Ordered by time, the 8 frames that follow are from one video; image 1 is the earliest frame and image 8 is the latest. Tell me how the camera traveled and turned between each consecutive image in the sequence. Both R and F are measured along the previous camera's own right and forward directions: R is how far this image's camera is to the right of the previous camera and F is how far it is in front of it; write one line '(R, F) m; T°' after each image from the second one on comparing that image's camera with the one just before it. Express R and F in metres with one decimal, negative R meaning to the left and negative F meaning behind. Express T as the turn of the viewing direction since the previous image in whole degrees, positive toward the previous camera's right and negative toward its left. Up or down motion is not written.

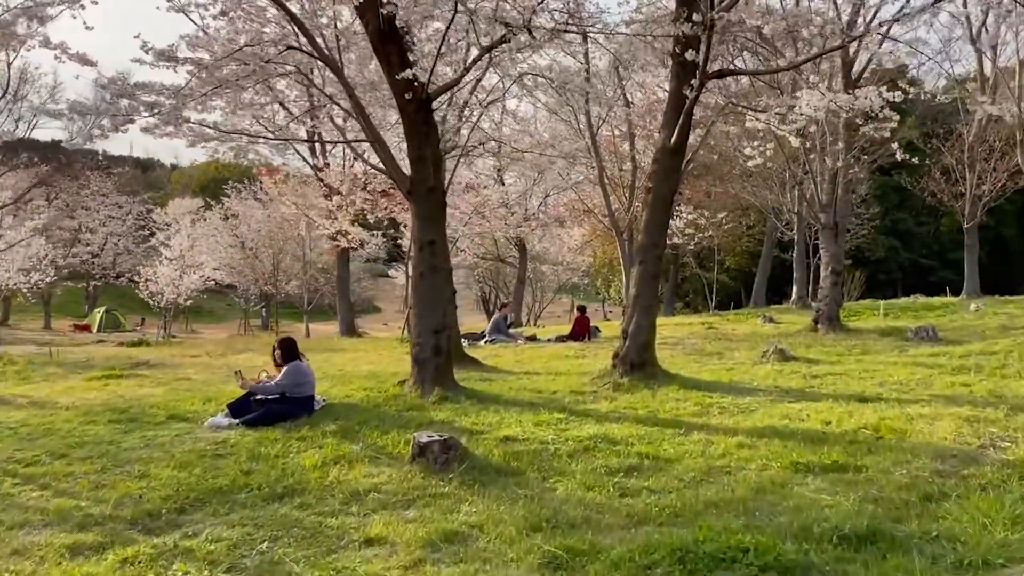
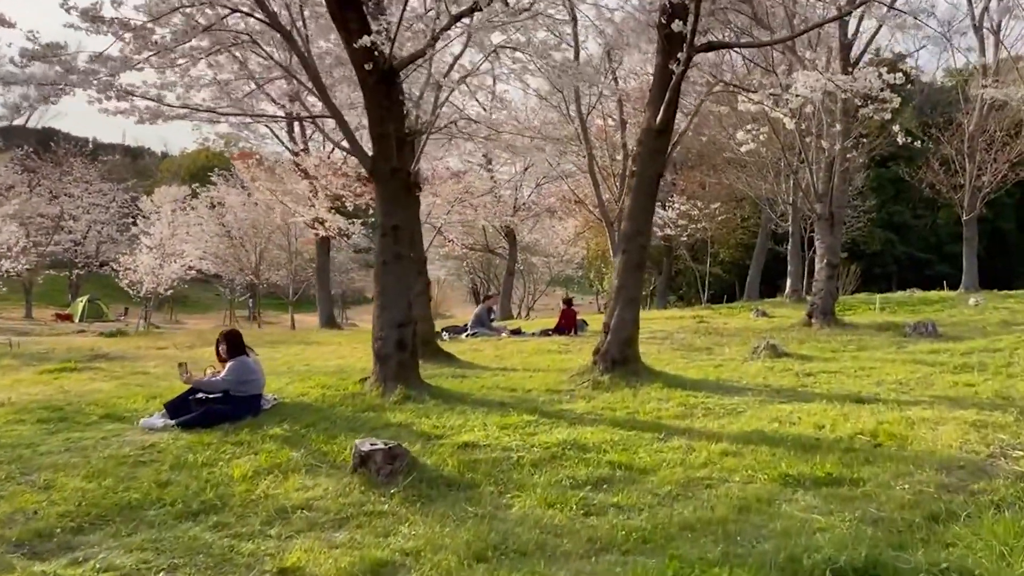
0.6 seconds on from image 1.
(+0.3, +0.7) m; 0°
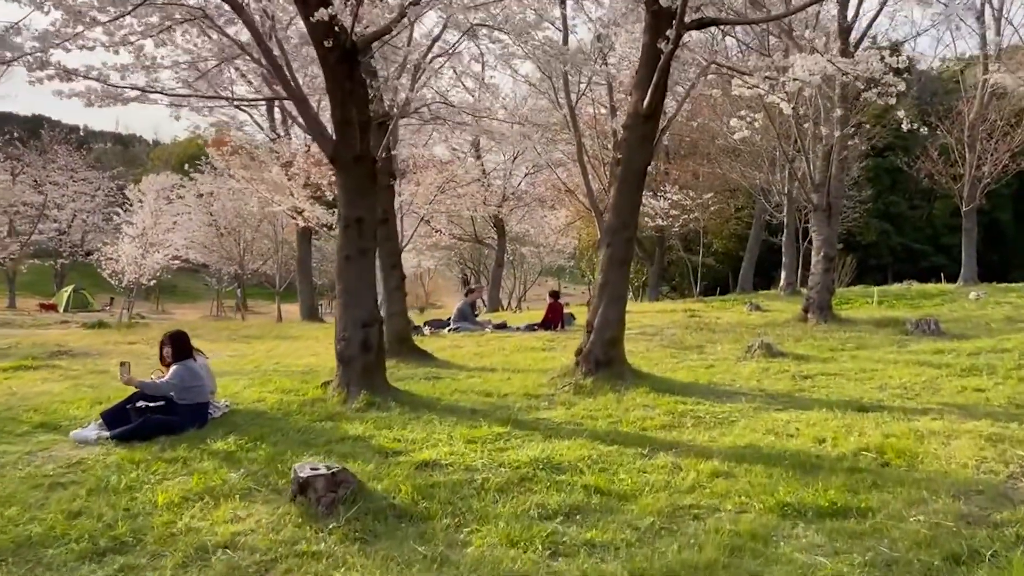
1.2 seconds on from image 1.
(+0.2, +0.7) m; 0°
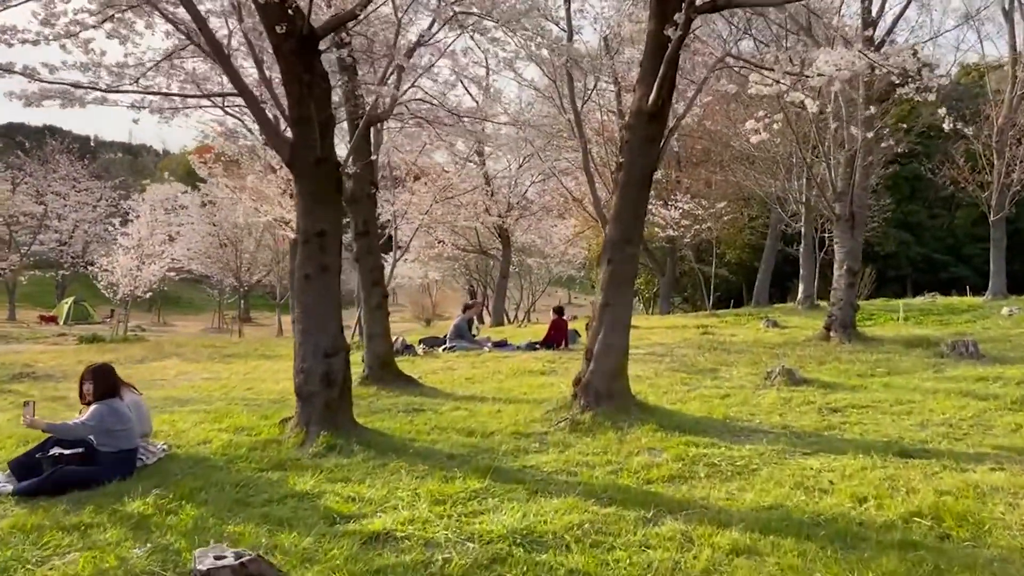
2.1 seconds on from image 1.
(+0.2, +1.0) m; -1°
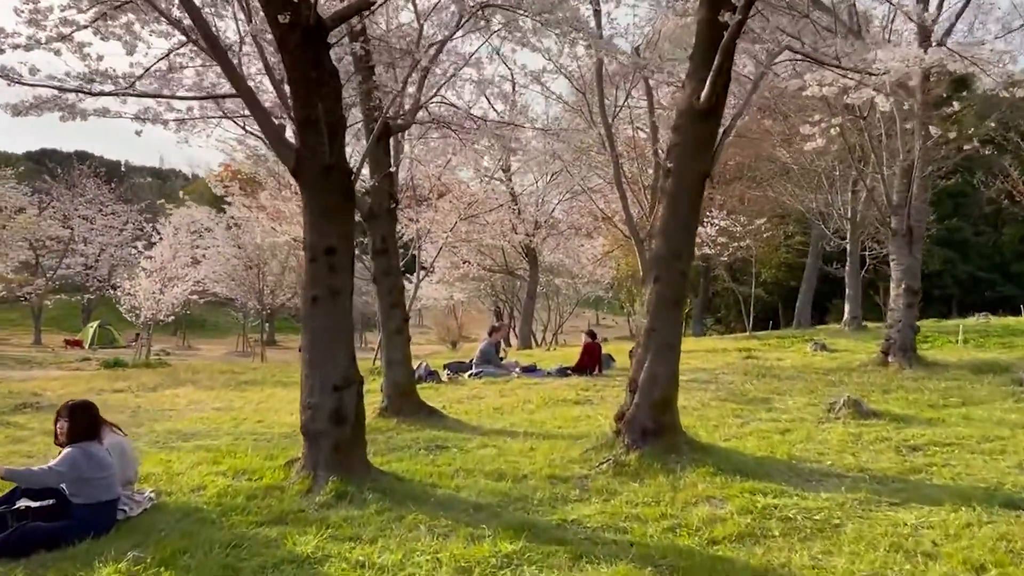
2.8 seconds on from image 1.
(-0.1, +0.9) m; -2°
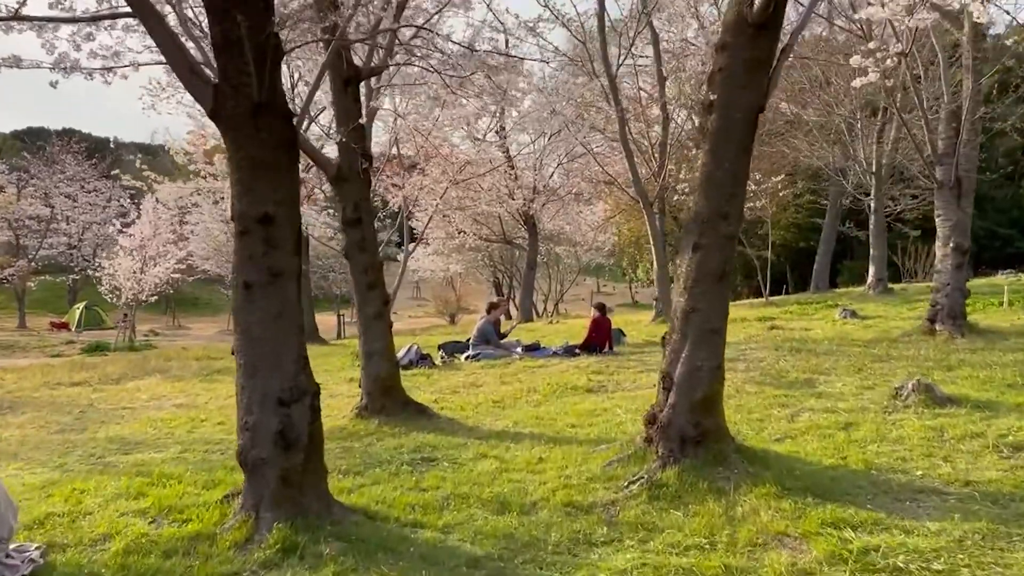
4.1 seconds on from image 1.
(0.0, +1.5) m; 0°
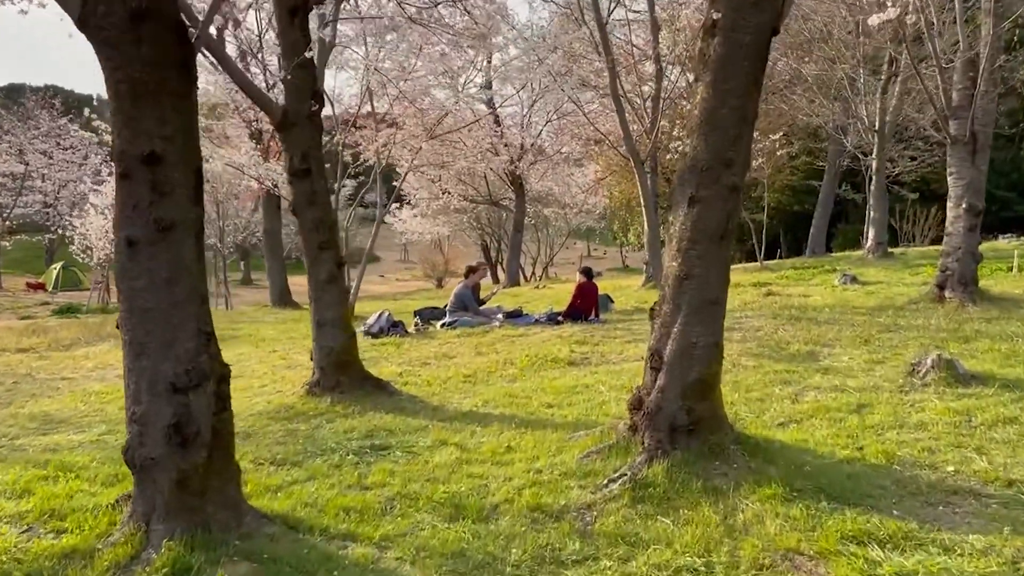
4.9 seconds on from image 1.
(+0.2, +0.9) m; +1°
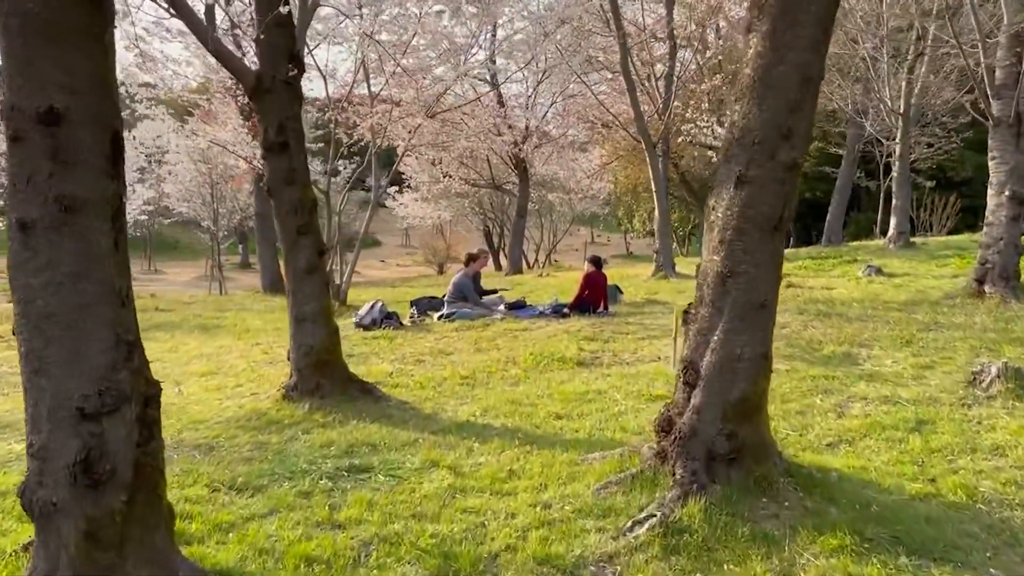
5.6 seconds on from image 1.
(0.0, +0.8) m; 0°
